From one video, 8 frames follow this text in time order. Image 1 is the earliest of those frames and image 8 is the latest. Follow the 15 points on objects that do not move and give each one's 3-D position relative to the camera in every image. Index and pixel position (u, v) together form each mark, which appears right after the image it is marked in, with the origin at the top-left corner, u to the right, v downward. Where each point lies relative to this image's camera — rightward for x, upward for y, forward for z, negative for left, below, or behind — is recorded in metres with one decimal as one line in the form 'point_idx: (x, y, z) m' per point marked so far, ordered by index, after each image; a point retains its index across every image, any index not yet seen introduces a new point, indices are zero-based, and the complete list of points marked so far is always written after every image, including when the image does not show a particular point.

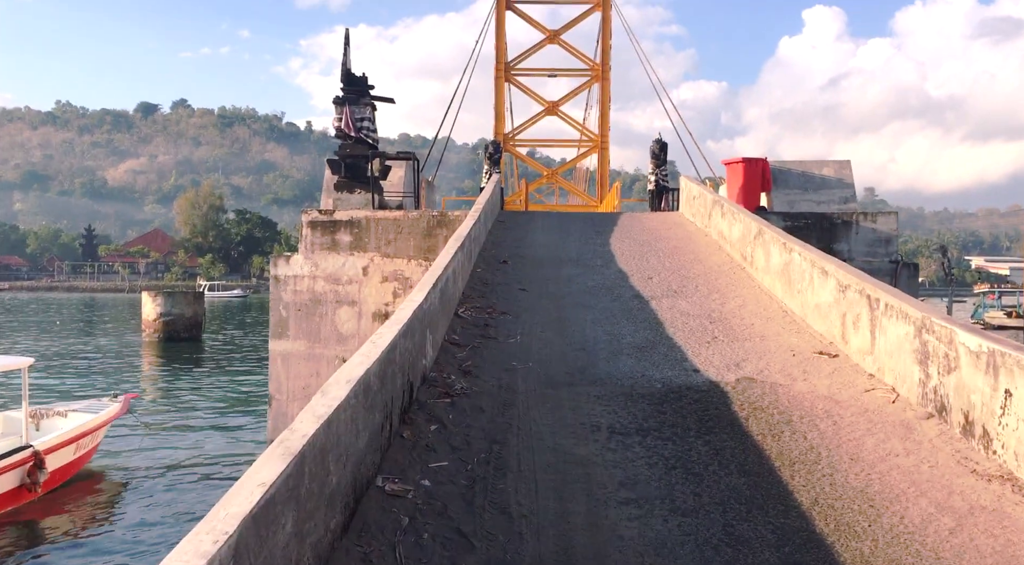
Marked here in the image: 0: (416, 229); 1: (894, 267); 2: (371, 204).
0: (-1.8, +1.0, +16.5) m
1: (+6.8, +0.3, +15.9) m
2: (-2.7, +1.5, +16.9) m
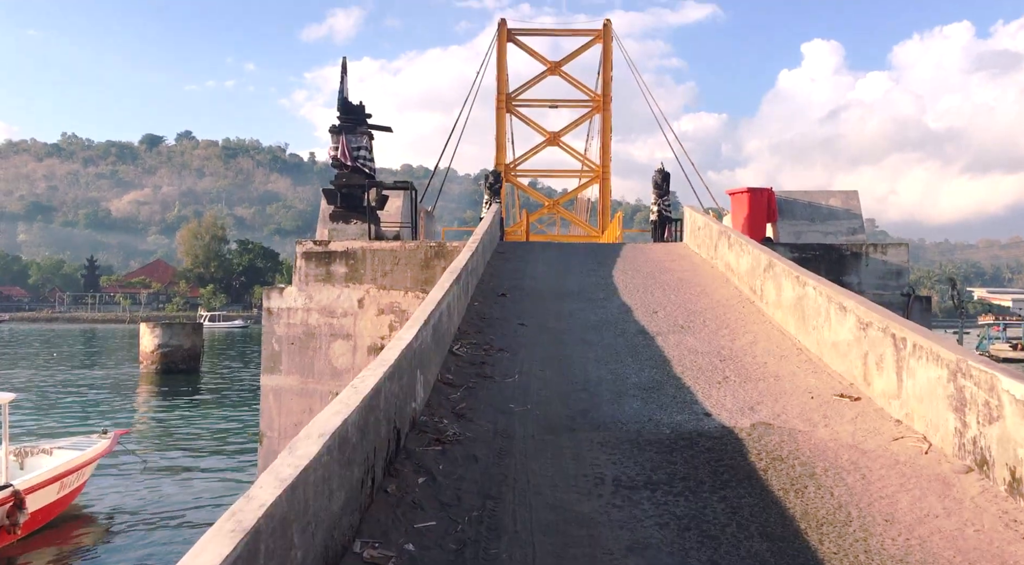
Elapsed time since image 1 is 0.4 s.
0: (-1.8, +0.4, +16.1) m
1: (+6.8, -0.3, +15.5) m
2: (-2.7, +0.9, +16.5) m
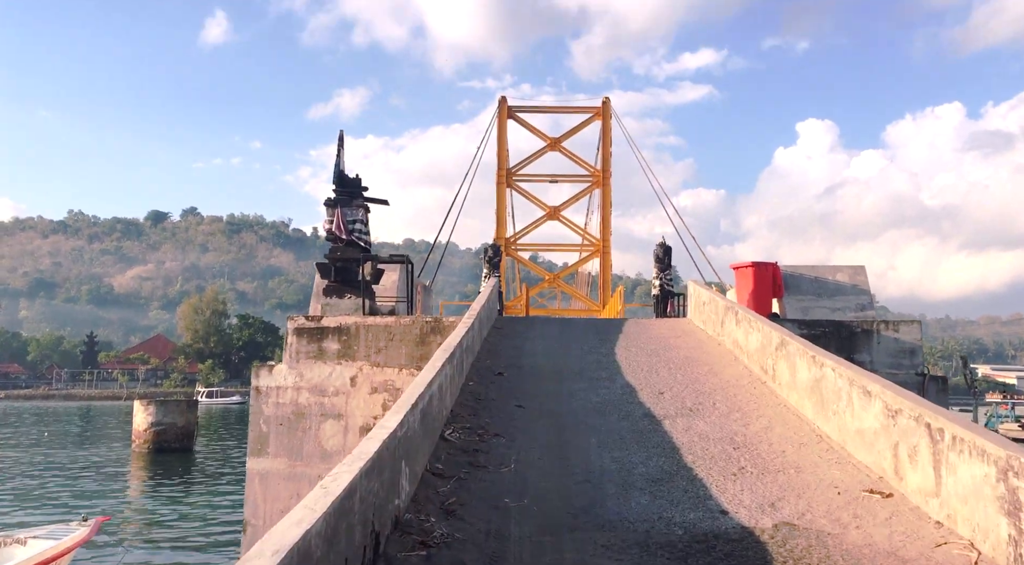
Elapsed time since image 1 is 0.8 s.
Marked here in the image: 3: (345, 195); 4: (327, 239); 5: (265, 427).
0: (-1.8, -0.9, +15.5) m
1: (+6.7, -1.6, +14.8) m
2: (-2.7, -0.5, +16.0) m
3: (-3.1, +1.6, +16.7) m
4: (-3.4, +0.8, +16.6) m
5: (-4.2, -2.5, +15.4) m
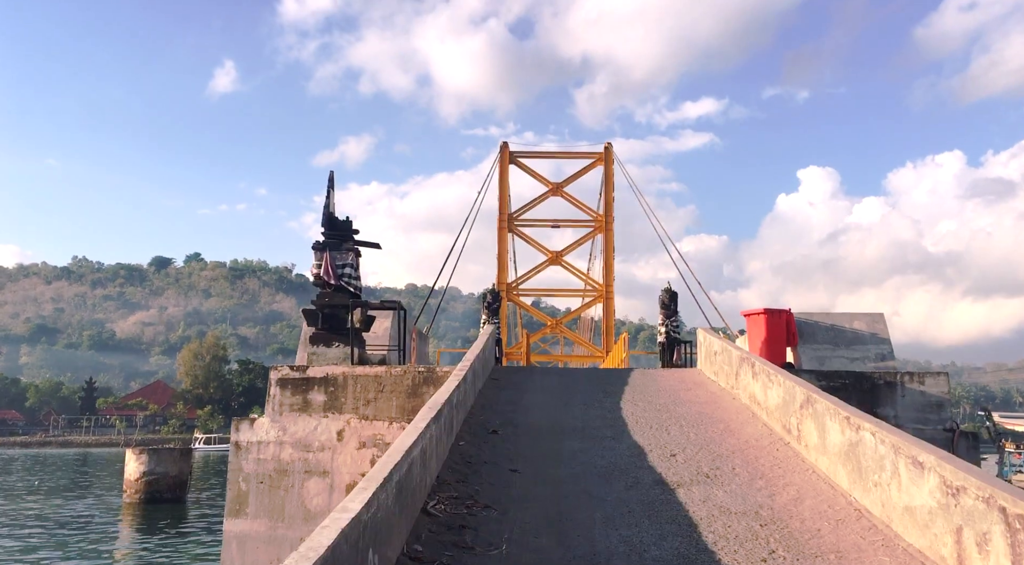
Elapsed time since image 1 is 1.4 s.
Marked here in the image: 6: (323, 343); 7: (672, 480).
0: (-1.8, -1.7, +14.6) m
1: (+6.7, -2.3, +13.8) m
2: (-2.7, -1.3, +15.0) m
3: (-3.1, +0.8, +15.9) m
4: (-3.4, 0.0, +15.7) m
5: (-4.3, -3.2, +14.4) m
6: (-3.2, -1.1, +15.2) m
7: (+1.4, -1.7, +7.8) m
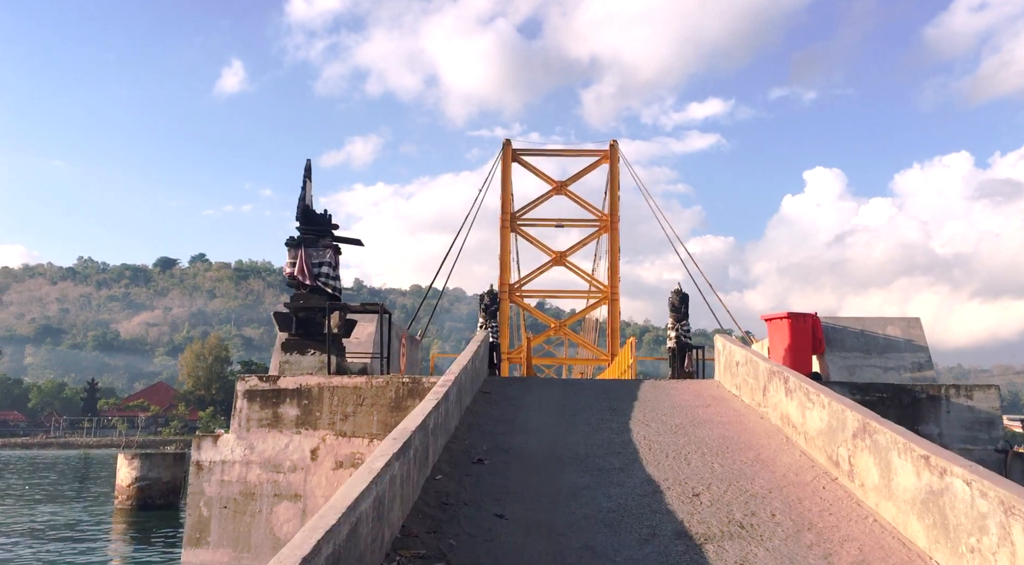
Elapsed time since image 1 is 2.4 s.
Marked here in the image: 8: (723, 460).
0: (-1.9, -1.7, +13.0) m
1: (+6.6, -2.4, +12.2) m
2: (-2.8, -1.3, +13.5) m
3: (-3.2, +0.8, +14.3) m
4: (-3.5, 0.0, +14.1) m
5: (-4.3, -3.2, +12.8) m
6: (-3.3, -1.1, +13.7) m
7: (+1.3, -1.7, +6.2) m
8: (+1.9, -1.6, +8.1) m
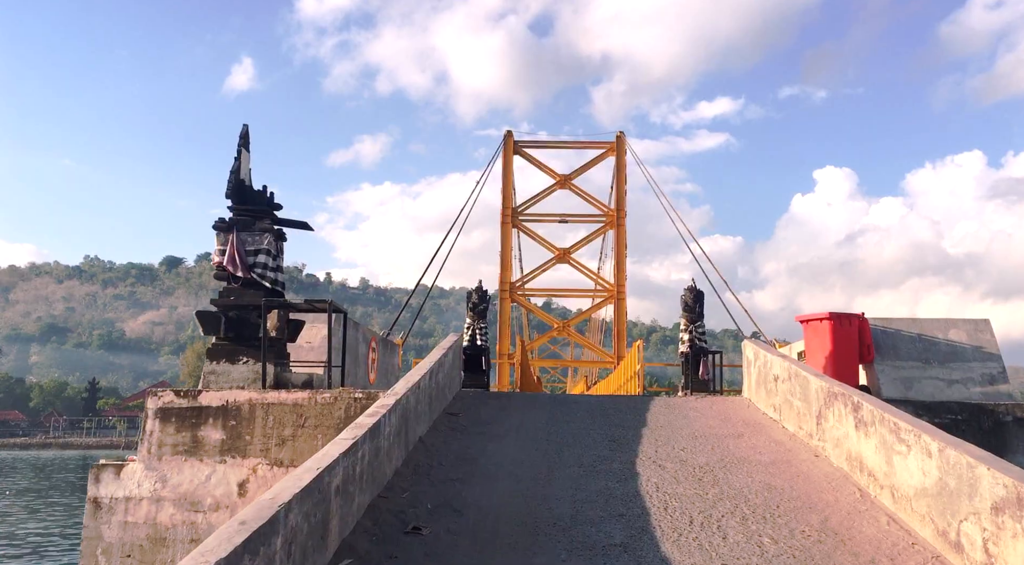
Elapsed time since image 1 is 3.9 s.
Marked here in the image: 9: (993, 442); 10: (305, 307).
0: (-2.2, -1.6, +10.4) m
1: (+6.3, -2.3, +9.5) m
2: (-3.0, -1.2, +10.9) m
3: (-3.4, +0.9, +11.7) m
4: (-3.8, +0.1, +11.5) m
5: (-4.6, -3.1, +10.2) m
6: (-3.5, -1.0, +11.1) m
7: (+1.0, -1.6, +3.6) m
8: (+1.6, -1.5, +5.4) m
9: (+5.2, -1.7, +9.8) m
10: (-2.6, -0.3, +11.5) m
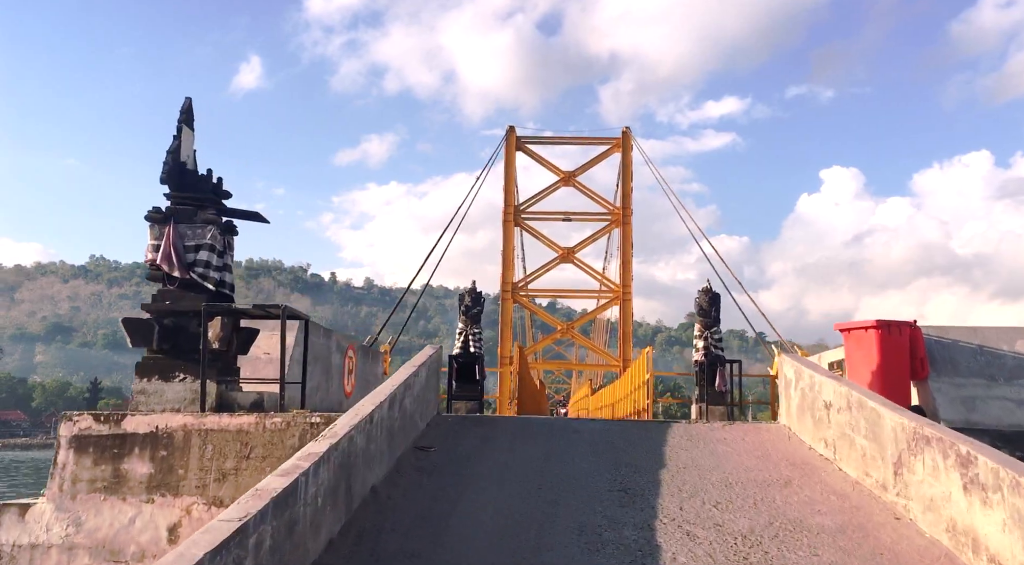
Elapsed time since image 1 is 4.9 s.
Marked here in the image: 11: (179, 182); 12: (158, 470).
0: (-2.3, -1.6, +8.6) m
1: (+6.2, -2.3, +7.6) m
2: (-3.1, -1.2, +9.1) m
3: (-3.5, +0.9, +9.9) m
4: (-3.9, 0.0, +9.7) m
5: (-4.7, -3.2, +8.5) m
6: (-3.6, -1.0, +9.3) m
7: (+0.8, -1.6, +1.8) m
8: (+1.4, -1.5, +3.6) m
9: (+5.1, -1.7, +7.9) m
10: (-2.7, -0.3, +9.7) m
11: (-3.7, +1.1, +10.1) m
12: (-3.4, -1.8, +8.7) m
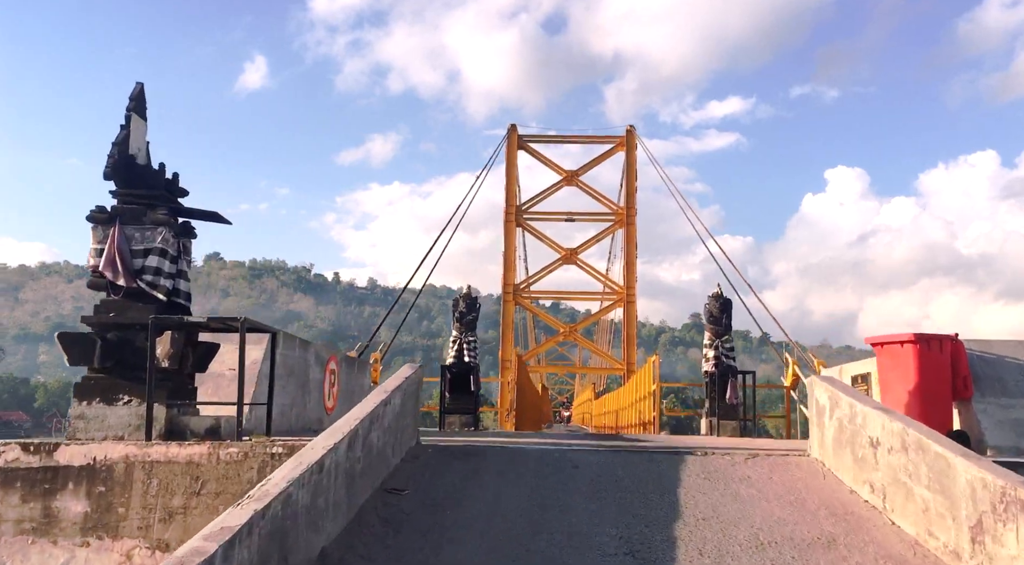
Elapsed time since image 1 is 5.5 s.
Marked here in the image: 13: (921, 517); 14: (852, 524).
0: (-2.4, -1.7, +7.4) m
1: (+6.1, -2.4, +6.5) m
2: (-3.2, -1.3, +7.9) m
3: (-3.6, +0.8, +8.8) m
4: (-3.9, 0.0, +8.6) m
5: (-4.8, -3.2, +7.3) m
6: (-3.7, -1.1, +8.2) m
7: (+0.7, -1.7, +0.6) m
8: (+1.3, -1.6, +2.4) m
9: (+5.0, -1.8, +6.7) m
10: (-2.8, -0.4, +8.5) m
11: (-3.8, +1.0, +8.9) m
12: (-3.5, -1.9, +7.5) m
13: (+2.3, -1.3, +5.1) m
14: (+2.0, -1.5, +5.4) m
